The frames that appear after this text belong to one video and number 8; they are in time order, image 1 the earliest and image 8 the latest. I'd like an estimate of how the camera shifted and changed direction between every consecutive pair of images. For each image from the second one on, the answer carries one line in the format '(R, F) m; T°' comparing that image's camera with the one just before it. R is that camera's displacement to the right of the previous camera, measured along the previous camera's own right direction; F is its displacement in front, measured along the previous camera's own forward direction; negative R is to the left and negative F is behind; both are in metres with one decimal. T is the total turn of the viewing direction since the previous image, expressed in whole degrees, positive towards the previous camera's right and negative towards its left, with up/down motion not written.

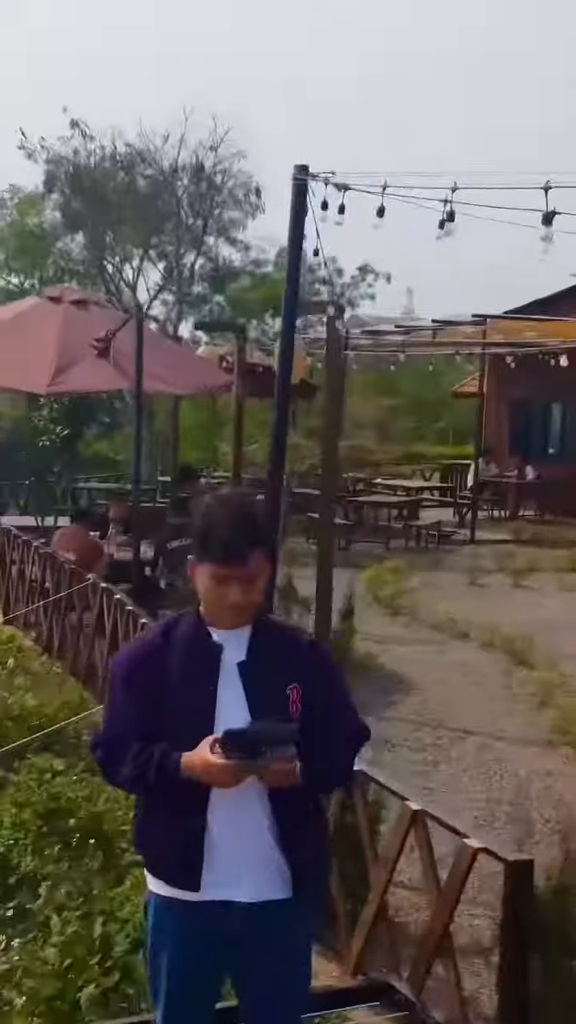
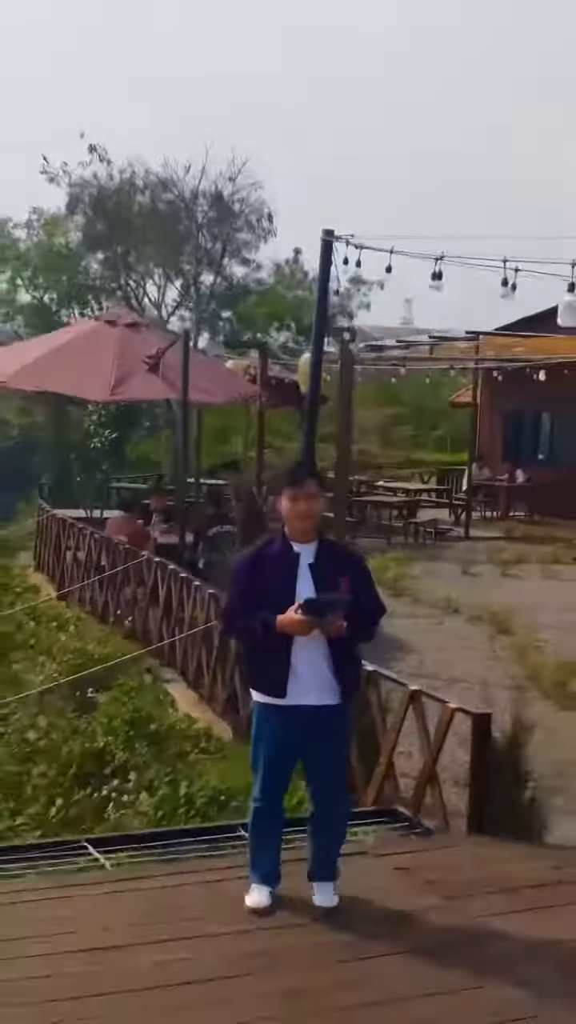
(-0.1, -1.1) m; 0°
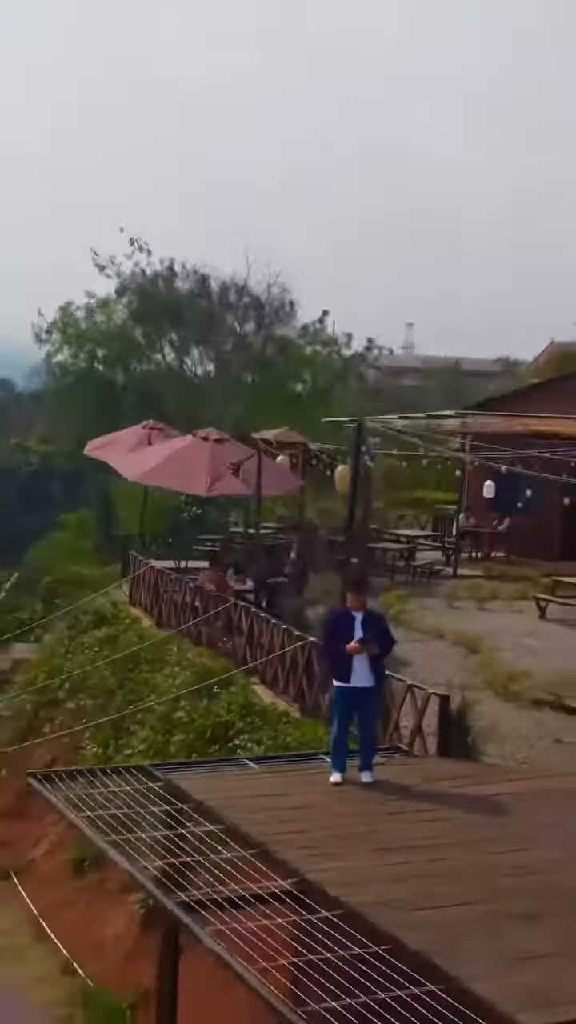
(-0.2, -3.3) m; 0°
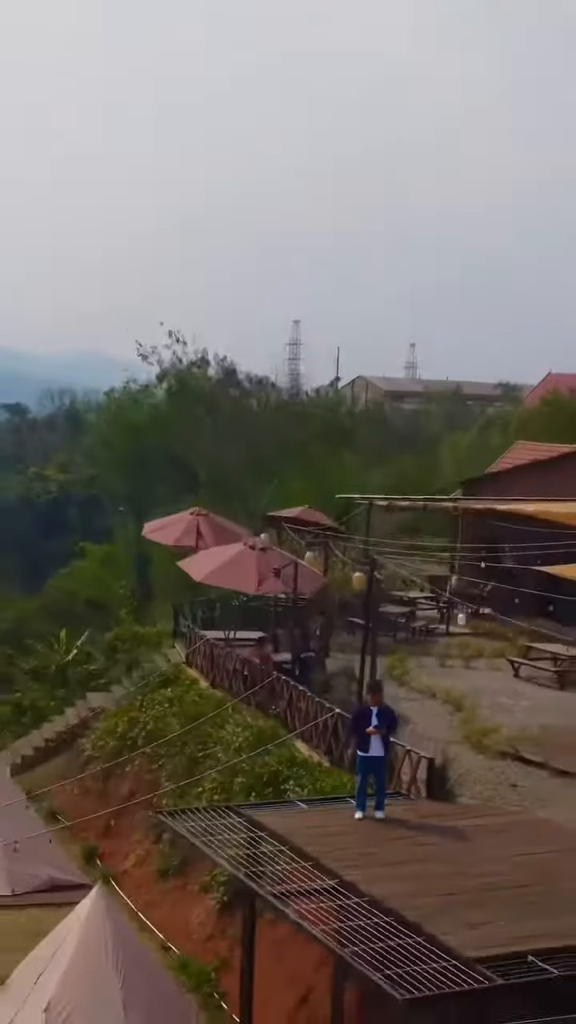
(-0.2, -3.2) m; 0°
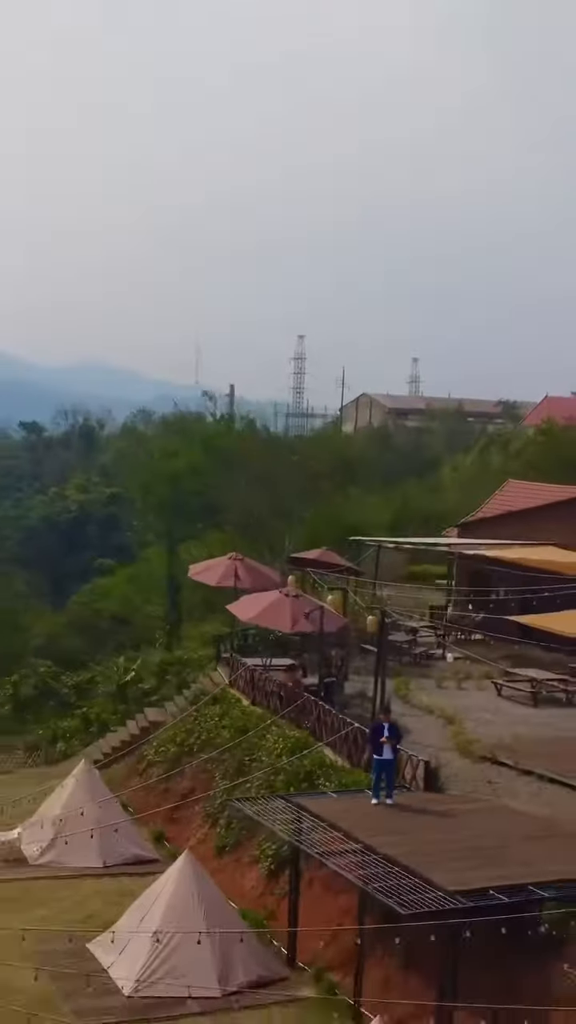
(-0.2, -3.6) m; 0°
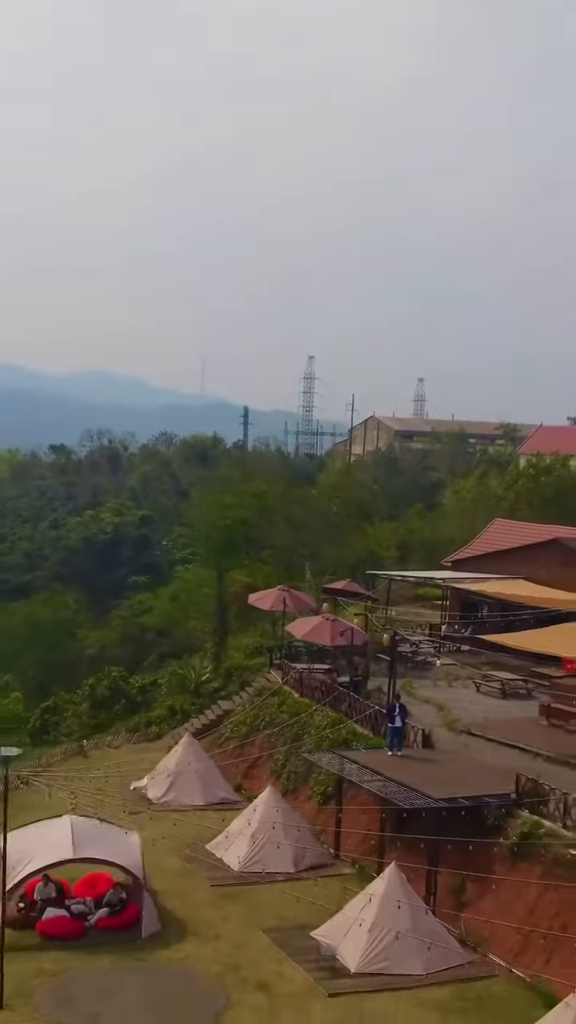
(-0.5, -7.5) m; 0°
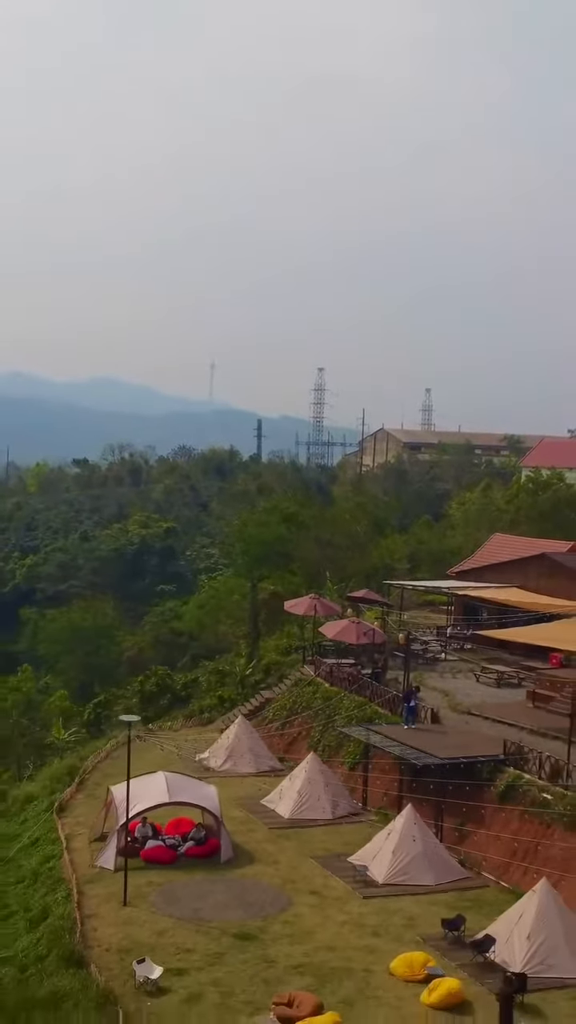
(-0.4, -5.6) m; 0°
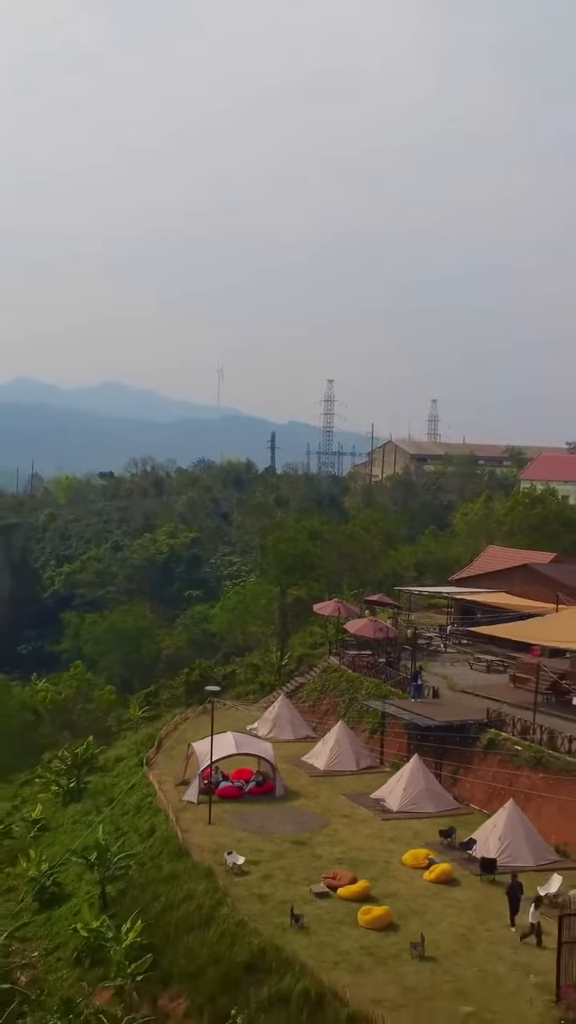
(-0.5, -7.8) m; 0°
